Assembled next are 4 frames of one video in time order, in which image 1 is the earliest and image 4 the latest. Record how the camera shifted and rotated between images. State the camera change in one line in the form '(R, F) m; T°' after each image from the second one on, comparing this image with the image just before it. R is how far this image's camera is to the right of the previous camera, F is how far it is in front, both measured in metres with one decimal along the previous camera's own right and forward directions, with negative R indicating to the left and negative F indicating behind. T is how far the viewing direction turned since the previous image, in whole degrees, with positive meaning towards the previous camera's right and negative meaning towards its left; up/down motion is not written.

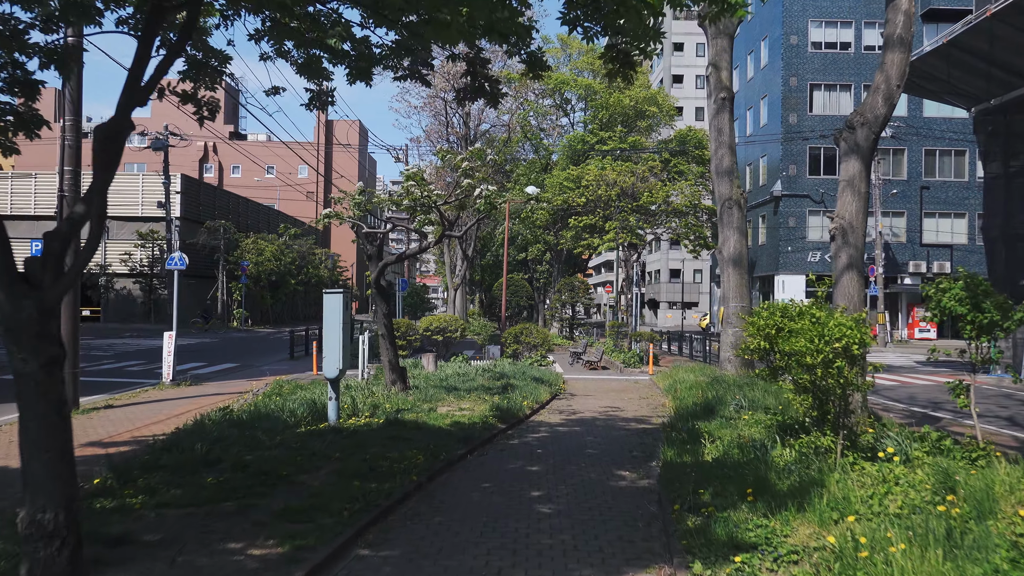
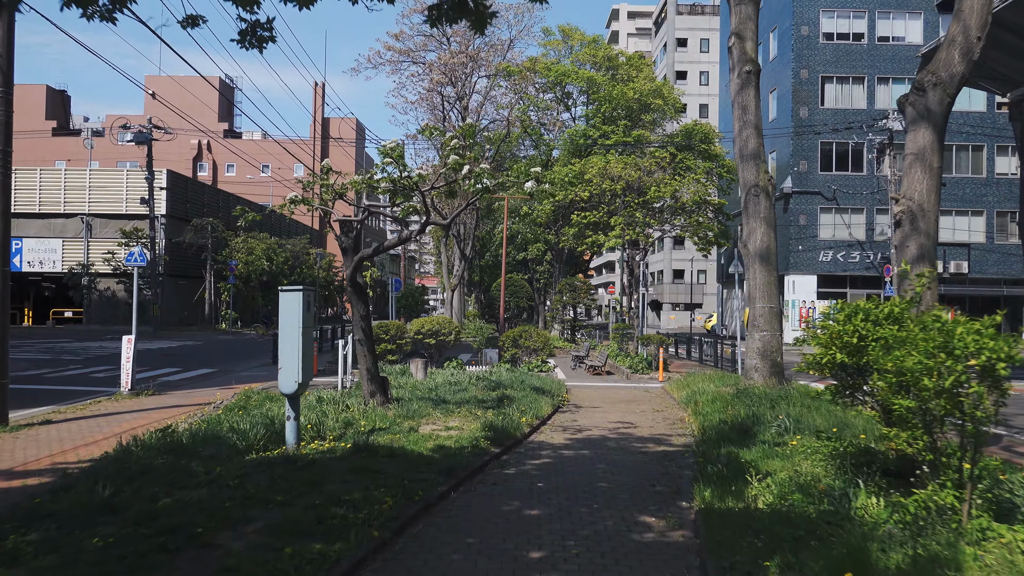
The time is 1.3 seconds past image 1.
(0.0, +1.6) m; 0°
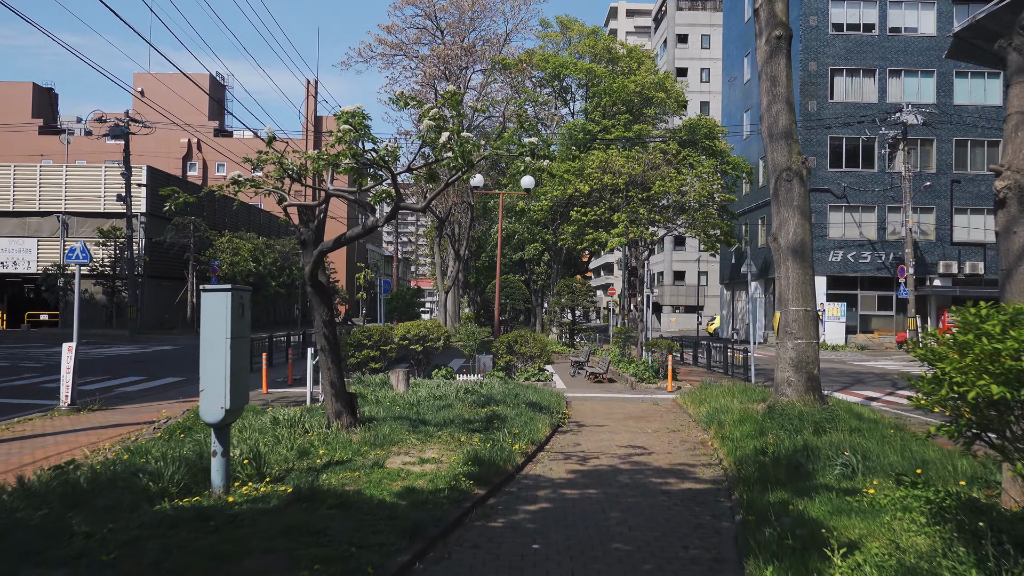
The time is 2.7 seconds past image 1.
(+0.1, +1.7) m; 0°
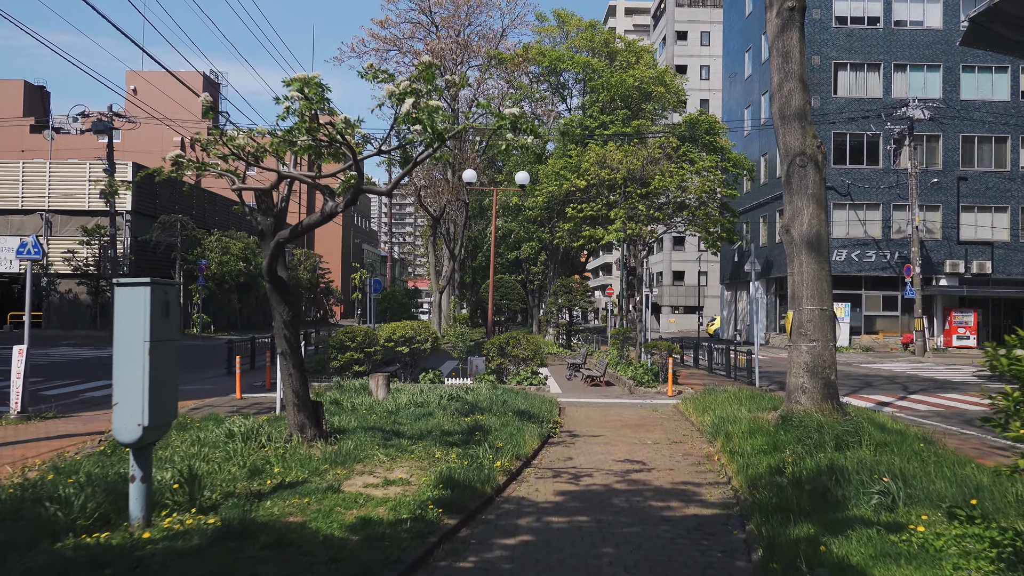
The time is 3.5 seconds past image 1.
(+0.2, +0.9) m; 0°
